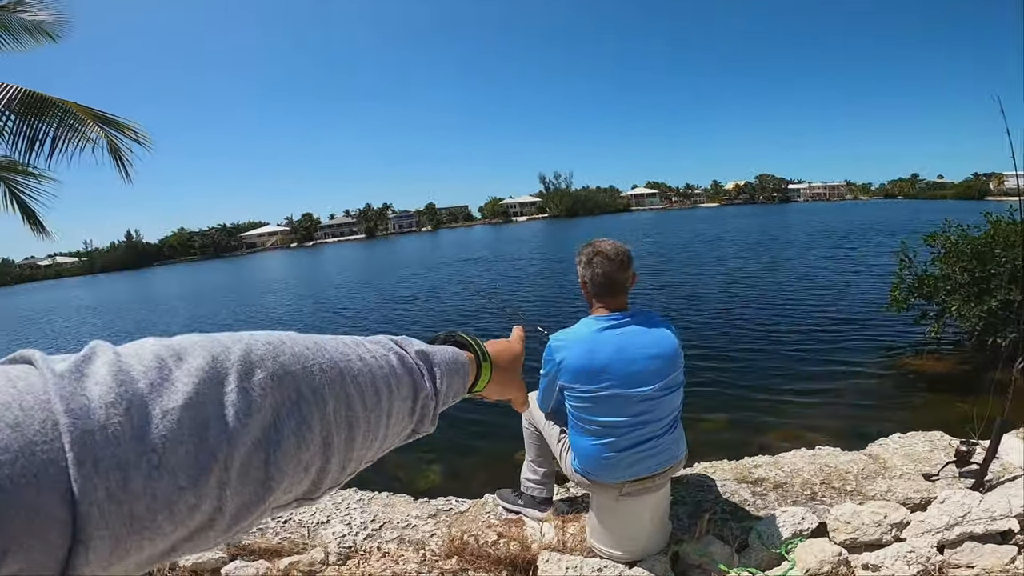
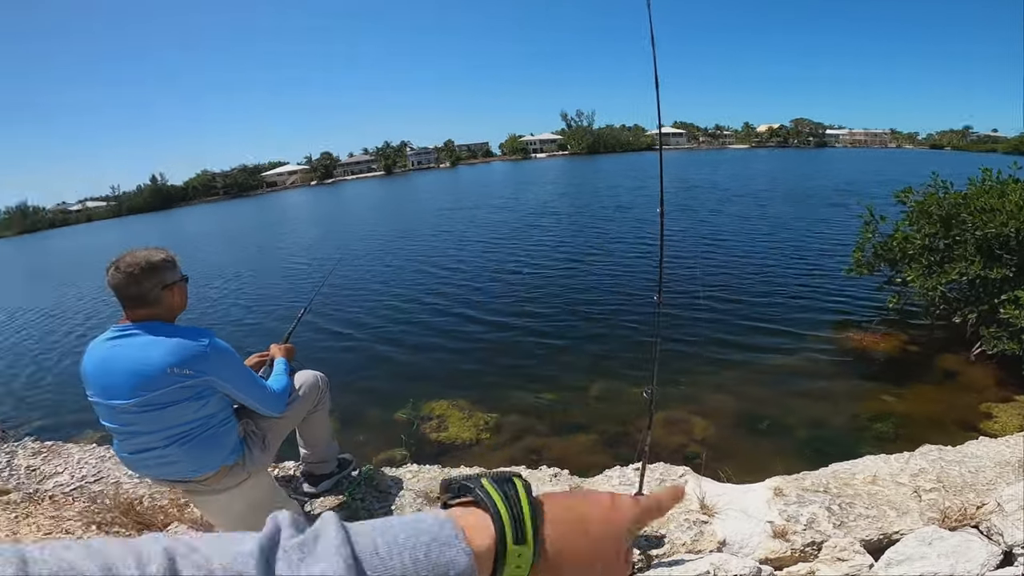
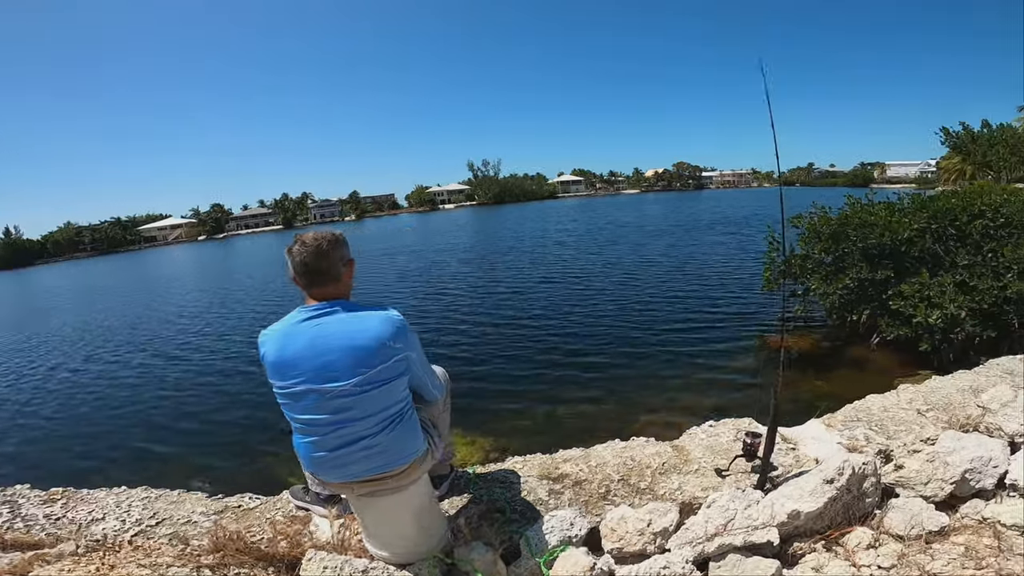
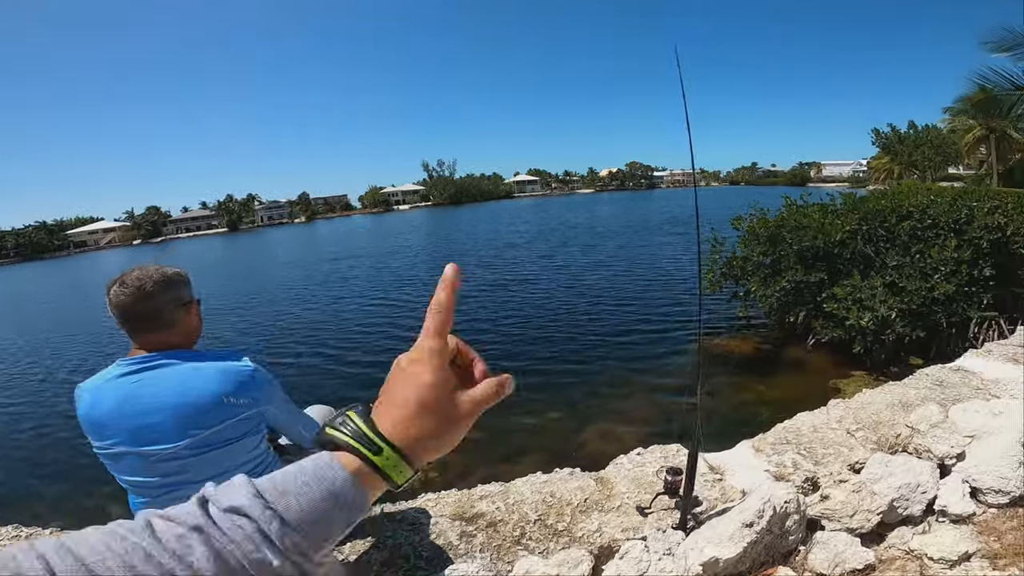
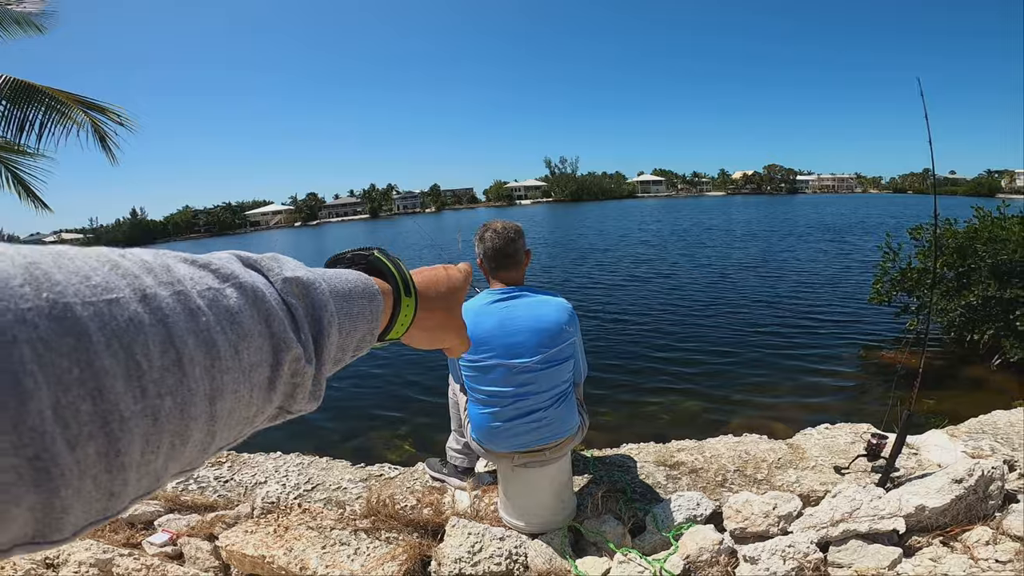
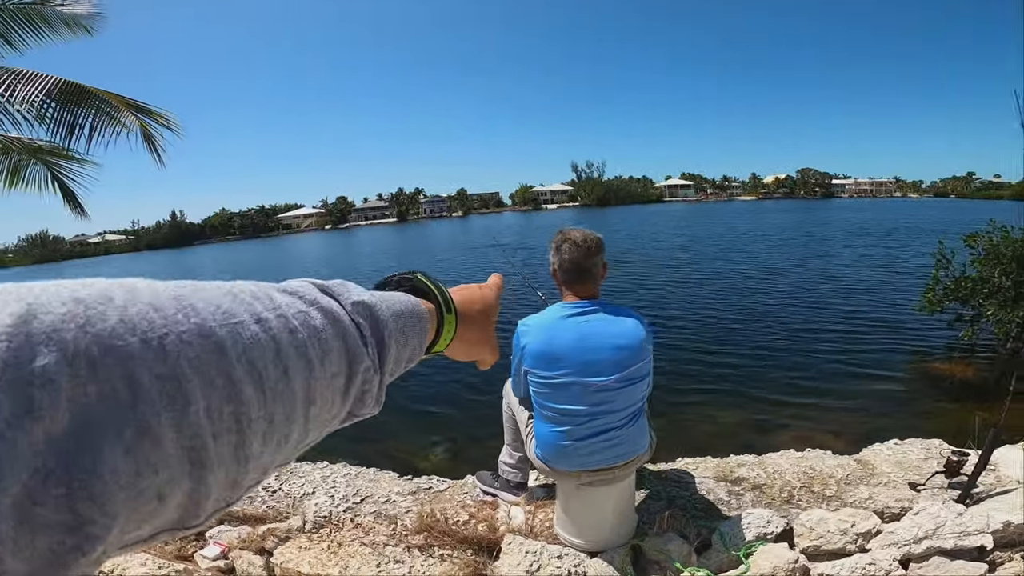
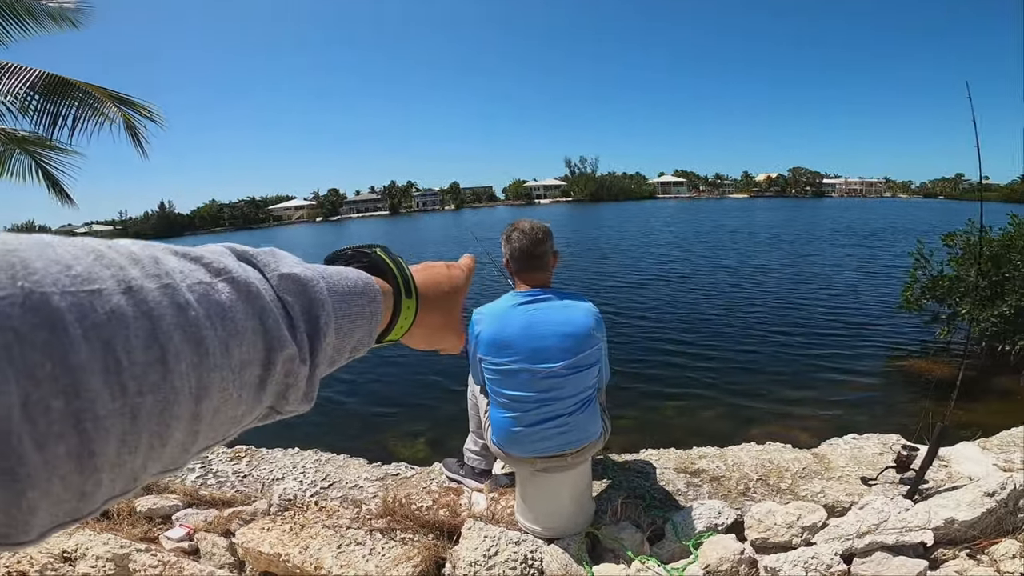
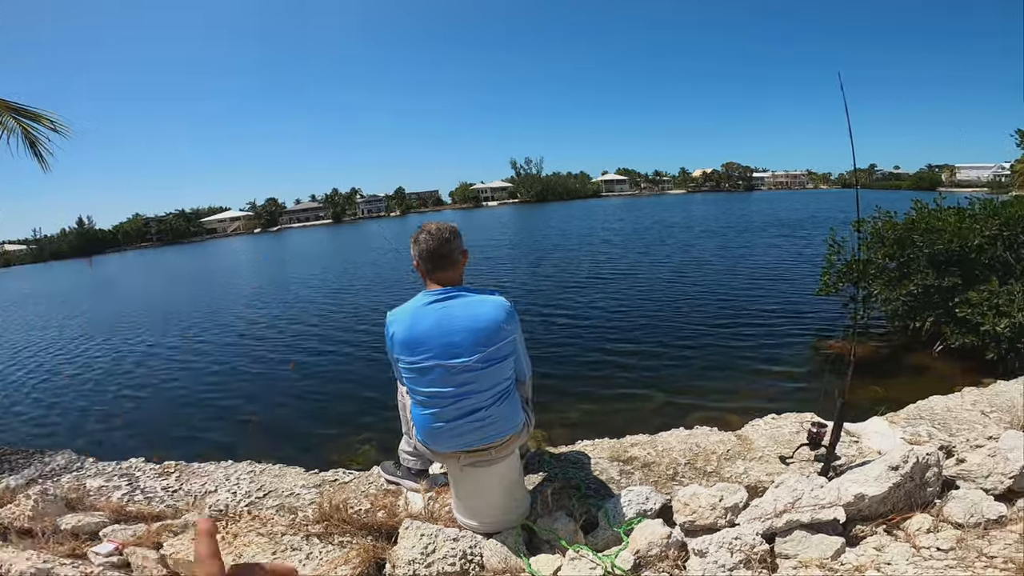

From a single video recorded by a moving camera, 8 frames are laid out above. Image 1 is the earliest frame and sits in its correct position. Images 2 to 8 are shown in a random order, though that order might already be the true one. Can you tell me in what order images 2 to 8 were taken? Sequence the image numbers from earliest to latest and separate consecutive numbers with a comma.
6, 7, 5, 8, 3, 4, 2
